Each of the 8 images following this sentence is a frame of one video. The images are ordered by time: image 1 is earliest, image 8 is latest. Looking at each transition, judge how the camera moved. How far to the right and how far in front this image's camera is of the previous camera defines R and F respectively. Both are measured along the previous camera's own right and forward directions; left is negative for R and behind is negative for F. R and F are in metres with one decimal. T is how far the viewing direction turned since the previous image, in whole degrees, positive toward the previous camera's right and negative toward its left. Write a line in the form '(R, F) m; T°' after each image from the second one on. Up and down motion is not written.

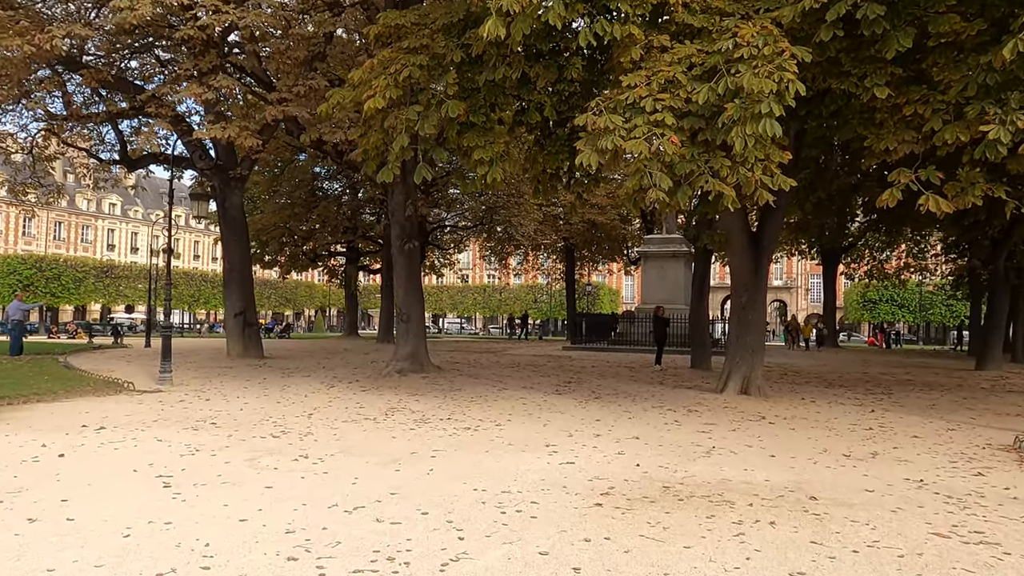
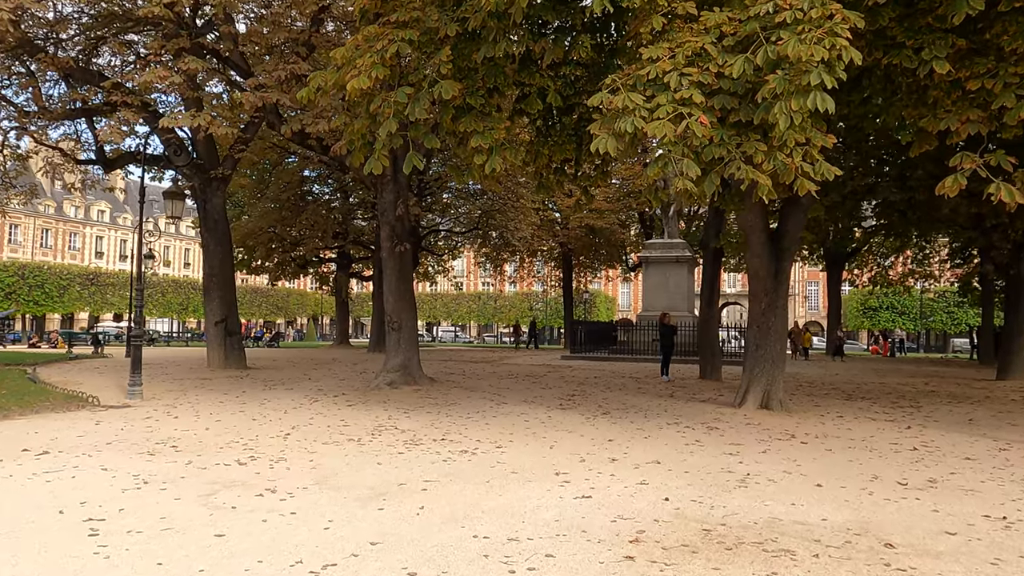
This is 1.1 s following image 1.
(-0.1, +1.2) m; 0°
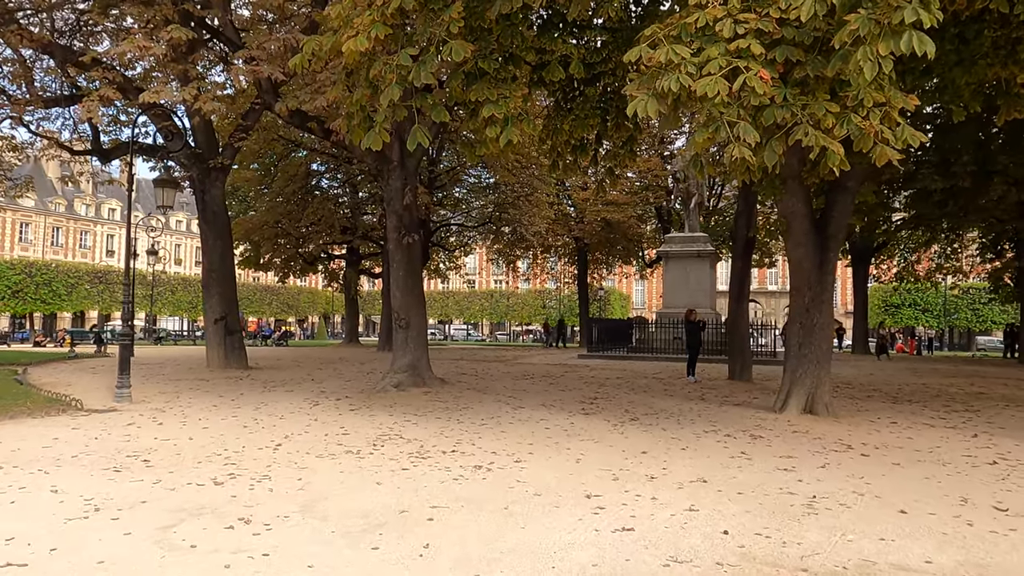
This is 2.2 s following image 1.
(-0.1, +1.2) m; -1°
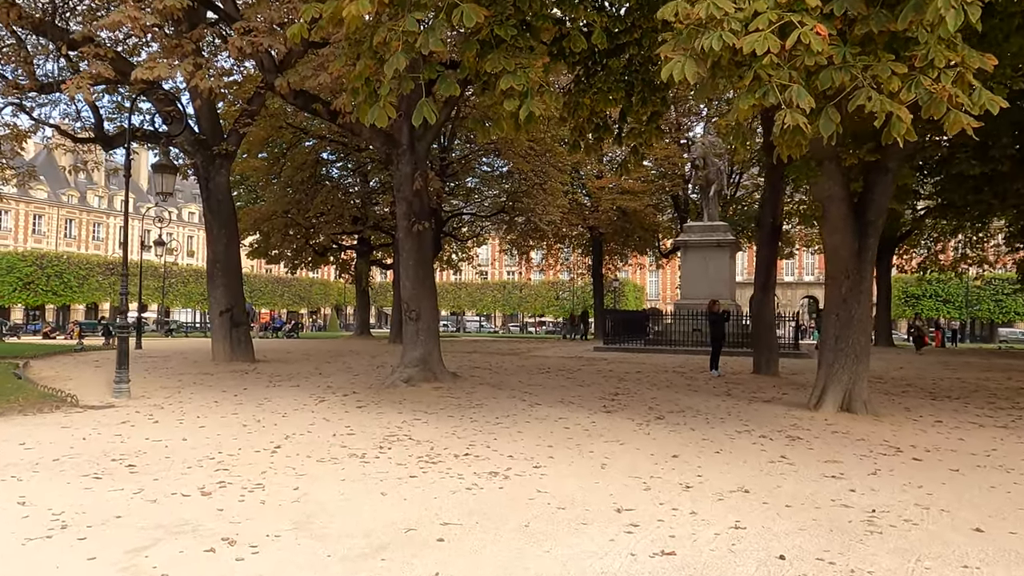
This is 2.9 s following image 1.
(-0.1, +0.7) m; -1°
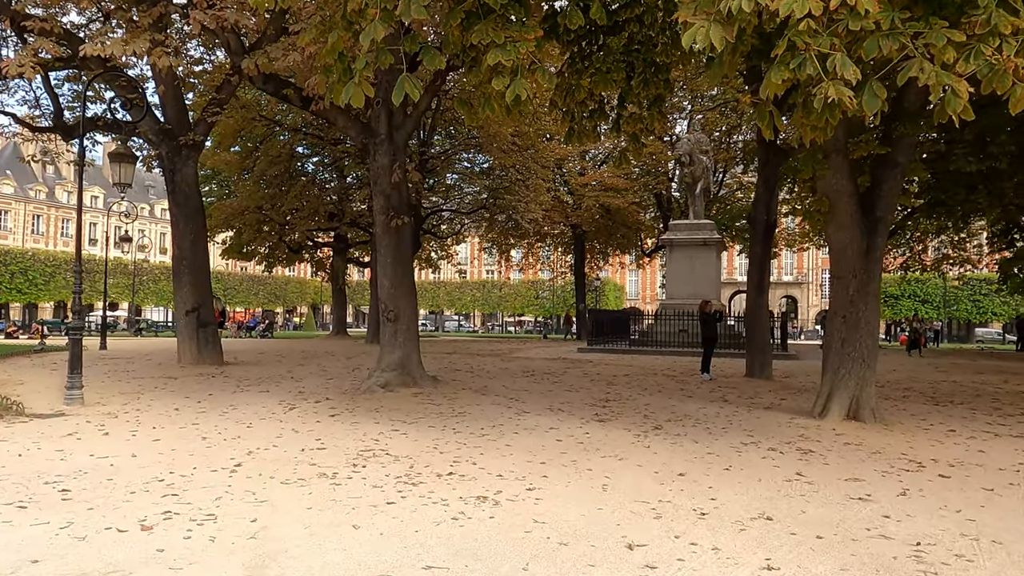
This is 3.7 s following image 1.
(-0.1, +0.8) m; +2°
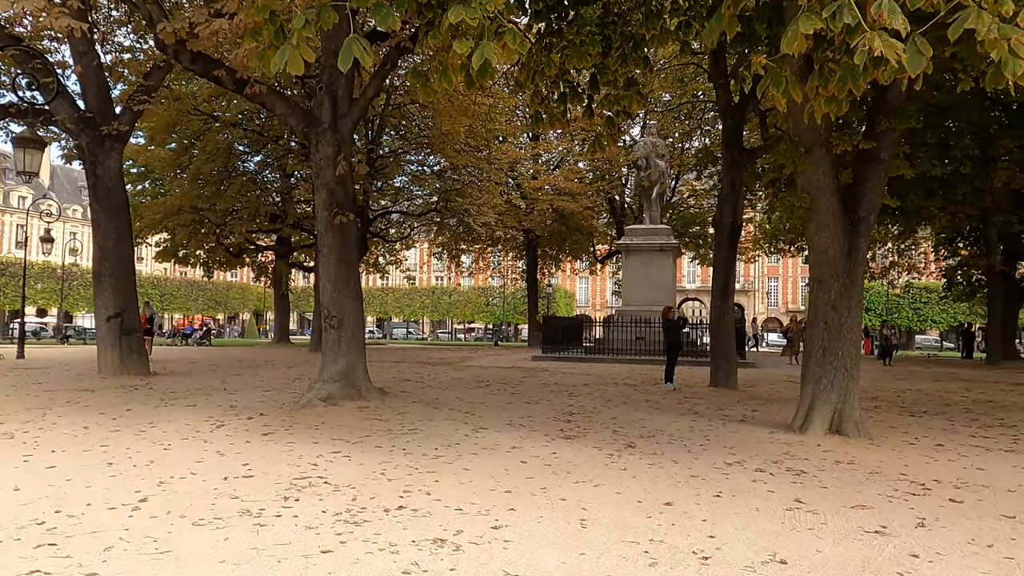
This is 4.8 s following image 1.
(-0.1, +1.0) m; +4°
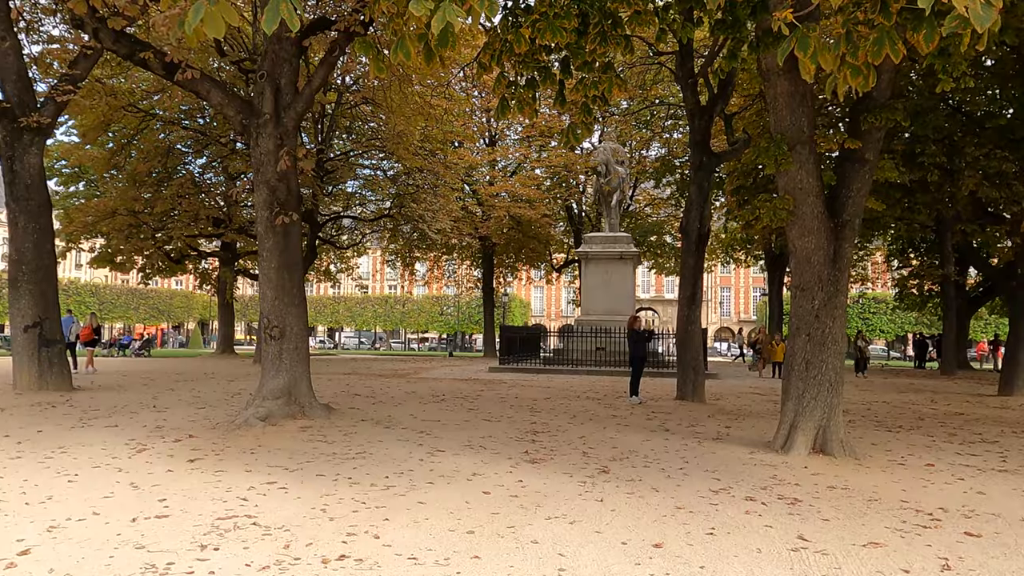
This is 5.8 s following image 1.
(-0.1, +0.9) m; +3°
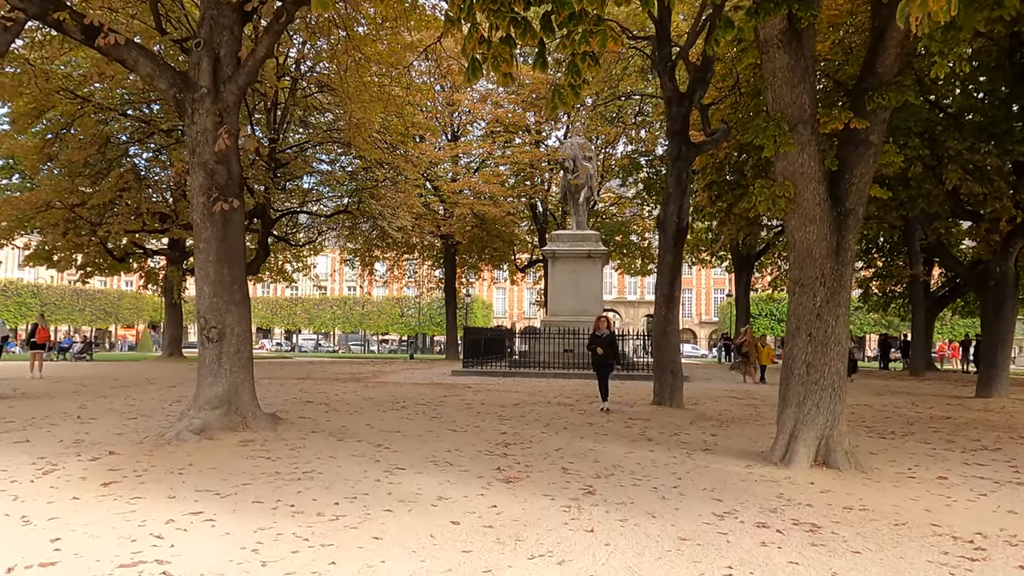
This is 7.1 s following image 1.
(-0.1, +1.0) m; +3°
